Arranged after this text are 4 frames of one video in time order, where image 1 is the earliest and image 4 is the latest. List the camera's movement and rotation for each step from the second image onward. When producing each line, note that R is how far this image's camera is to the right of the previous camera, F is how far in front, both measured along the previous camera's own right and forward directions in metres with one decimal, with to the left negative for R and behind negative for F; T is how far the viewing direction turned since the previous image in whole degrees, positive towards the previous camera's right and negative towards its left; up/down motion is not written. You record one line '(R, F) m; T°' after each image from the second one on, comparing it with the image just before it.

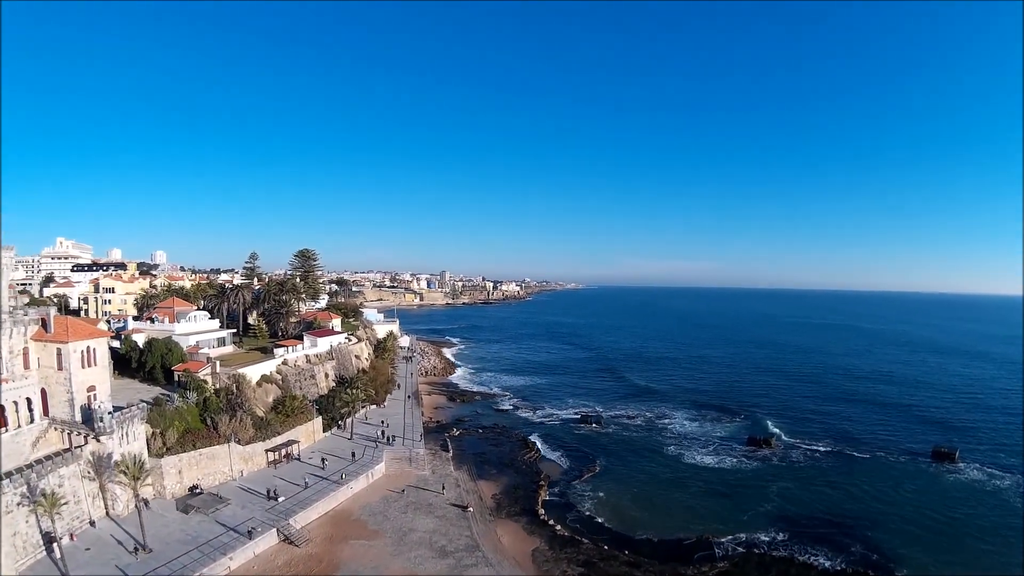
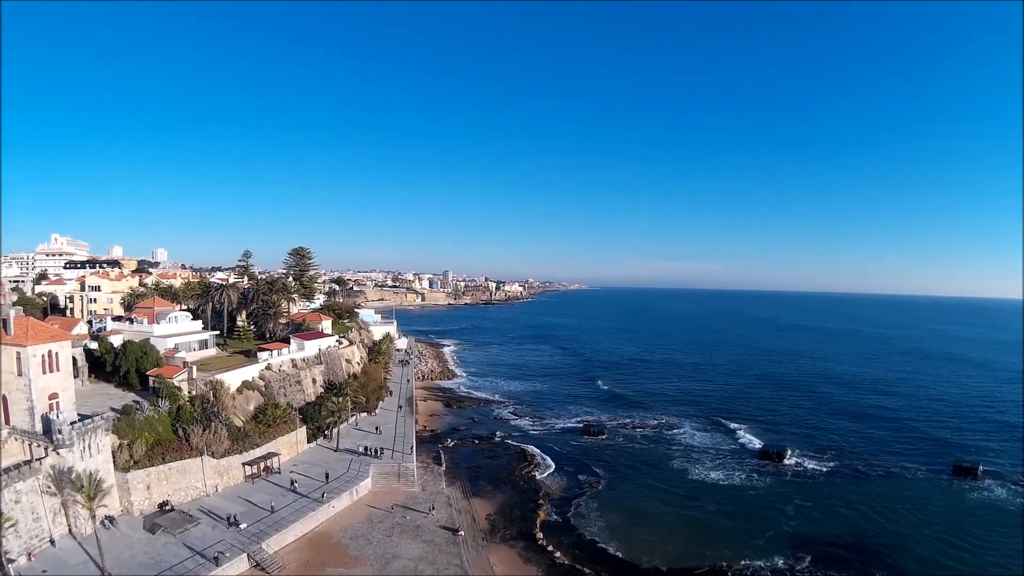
(+0.2, +2.3) m; 0°
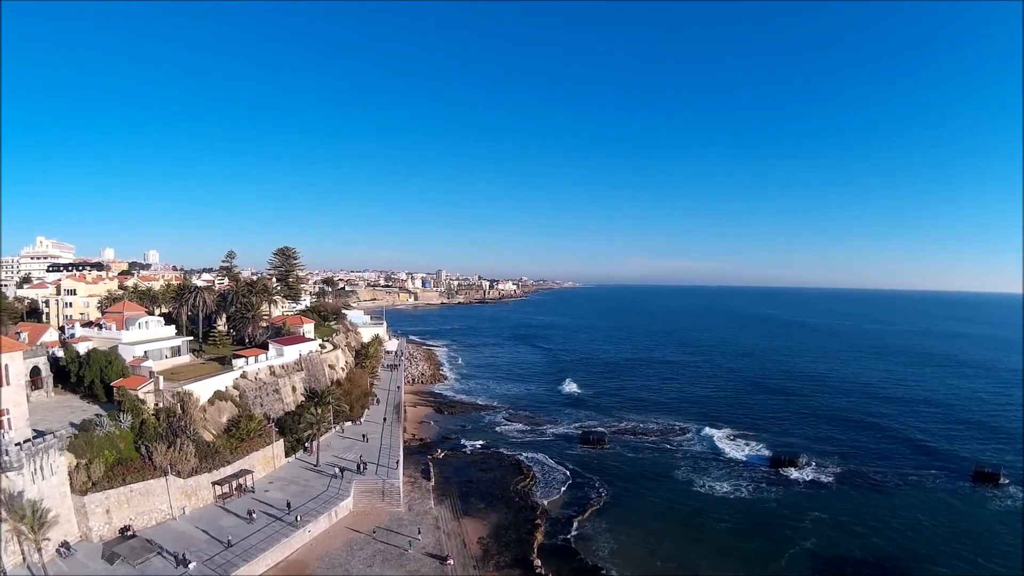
(+0.2, +2.2) m; 0°
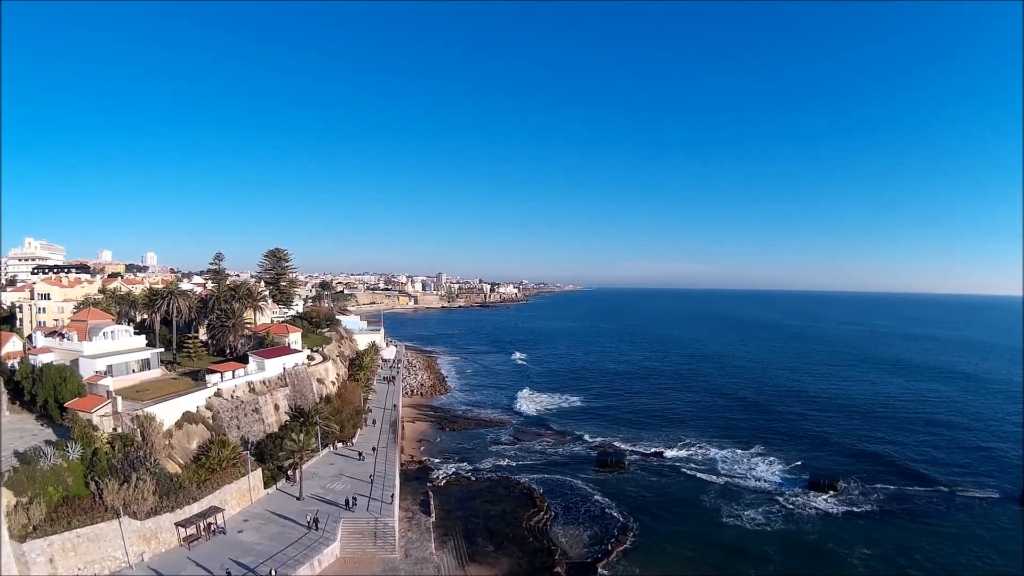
(-0.7, +3.6) m; 0°
